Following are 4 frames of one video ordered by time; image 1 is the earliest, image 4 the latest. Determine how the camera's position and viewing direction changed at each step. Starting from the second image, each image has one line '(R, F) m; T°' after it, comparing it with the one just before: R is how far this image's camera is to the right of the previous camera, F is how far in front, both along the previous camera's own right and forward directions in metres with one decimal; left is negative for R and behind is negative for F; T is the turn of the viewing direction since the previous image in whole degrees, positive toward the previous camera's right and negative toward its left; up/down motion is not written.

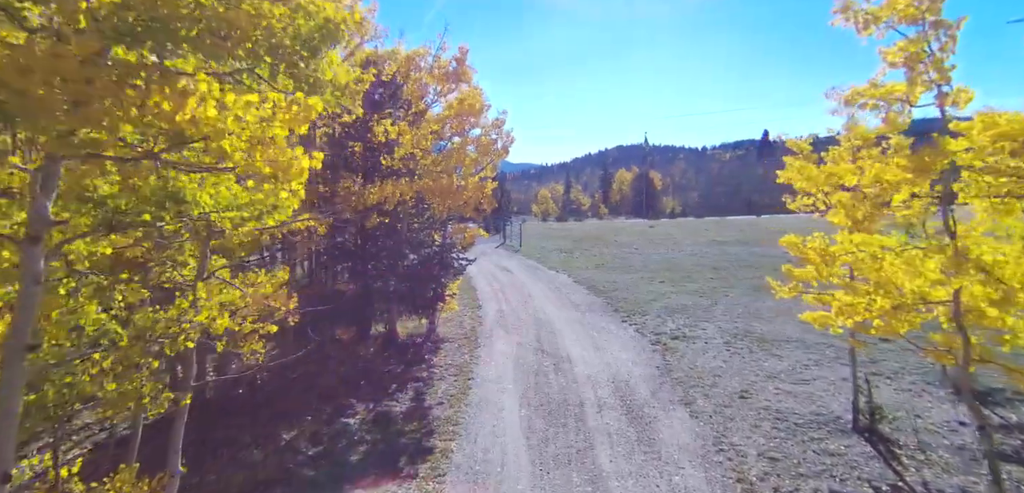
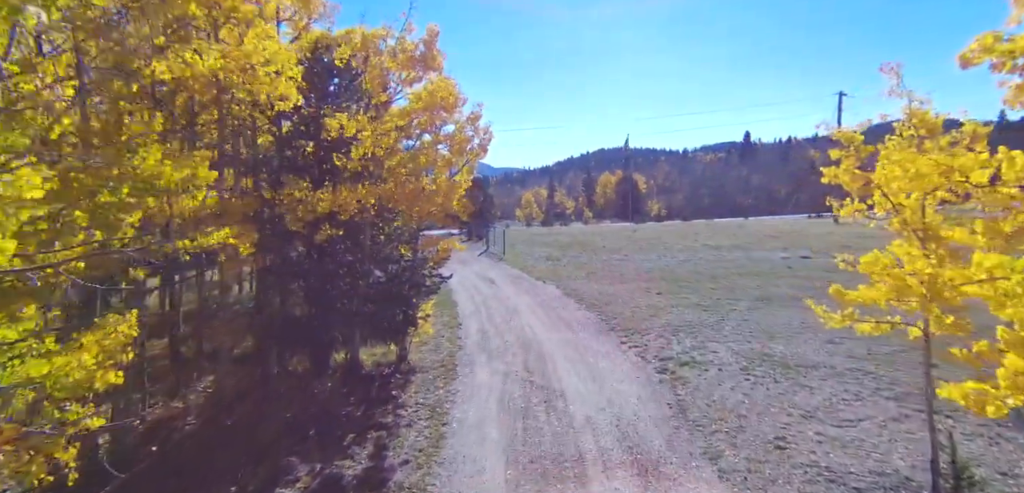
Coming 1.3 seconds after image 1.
(0.0, +1.8) m; +2°
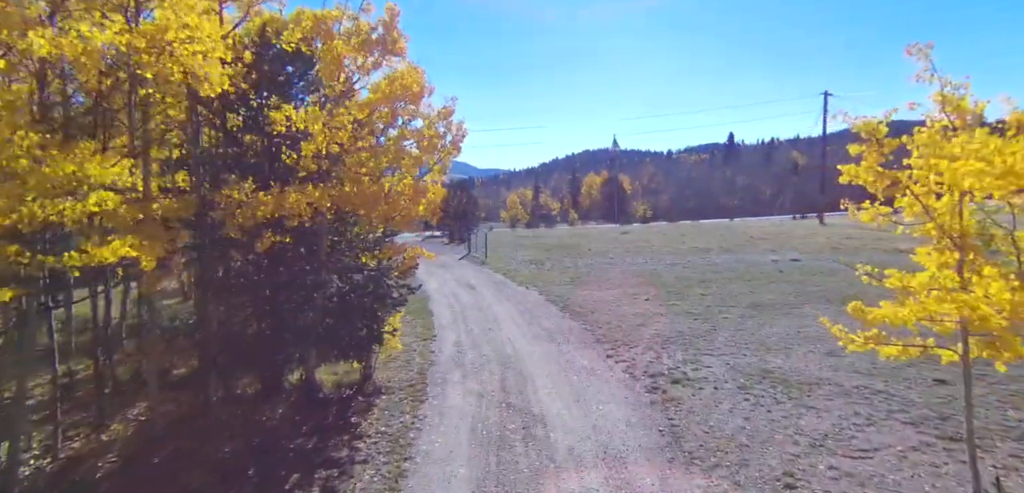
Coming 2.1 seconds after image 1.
(+0.2, +1.1) m; +1°
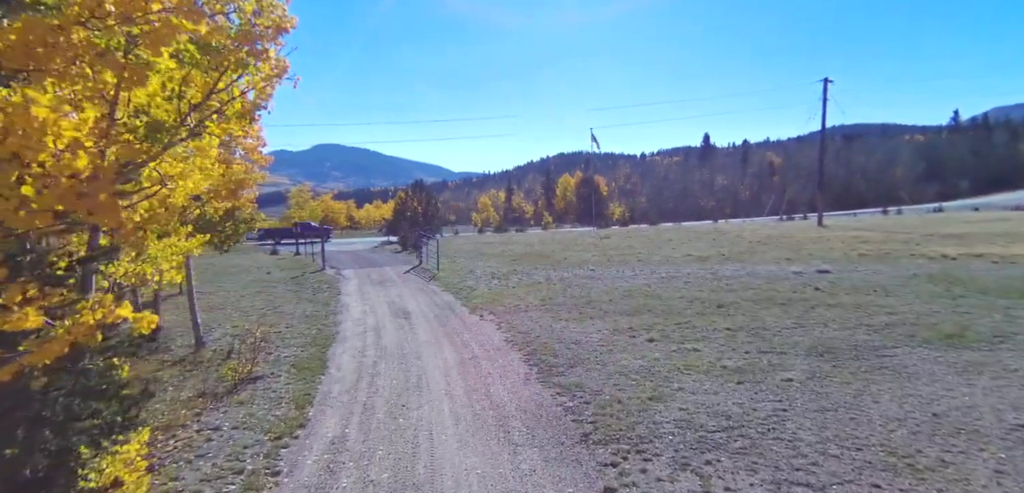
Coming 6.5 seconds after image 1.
(+0.7, +6.0) m; +2°
